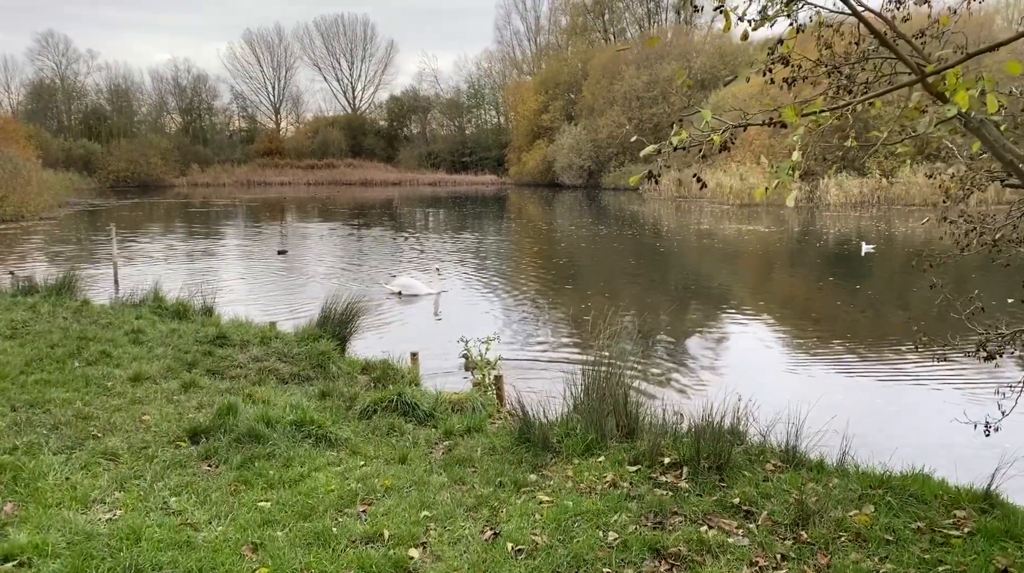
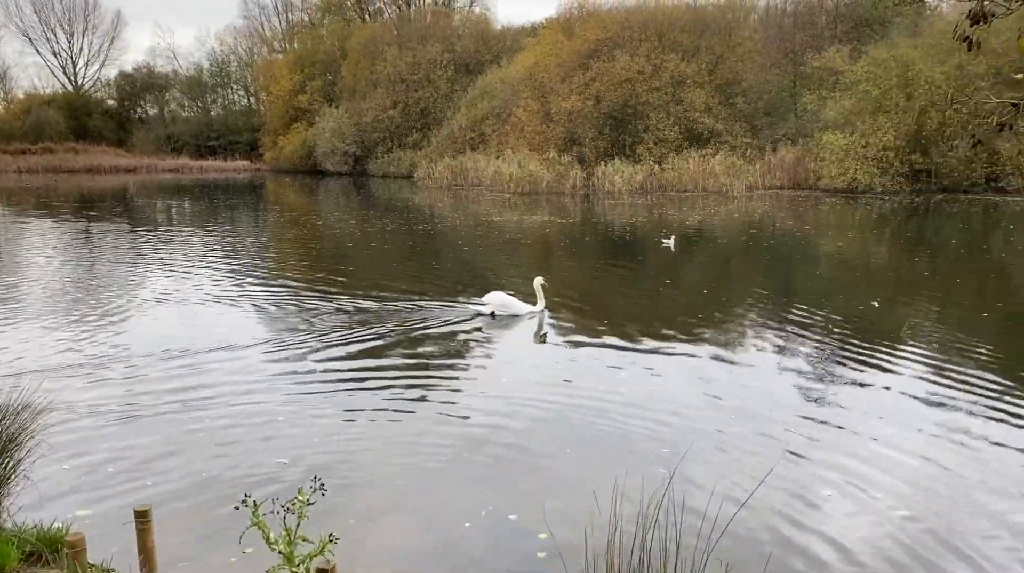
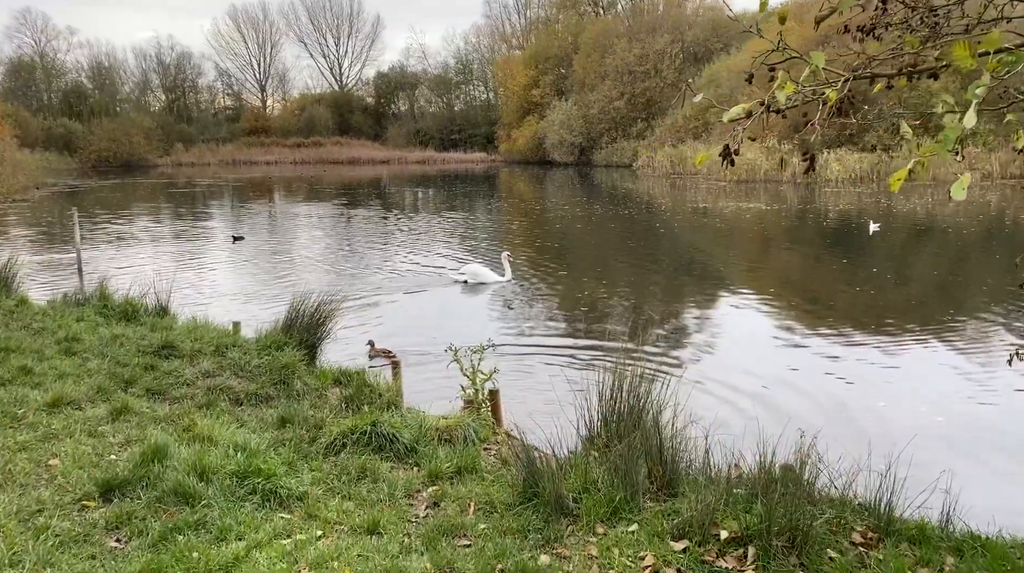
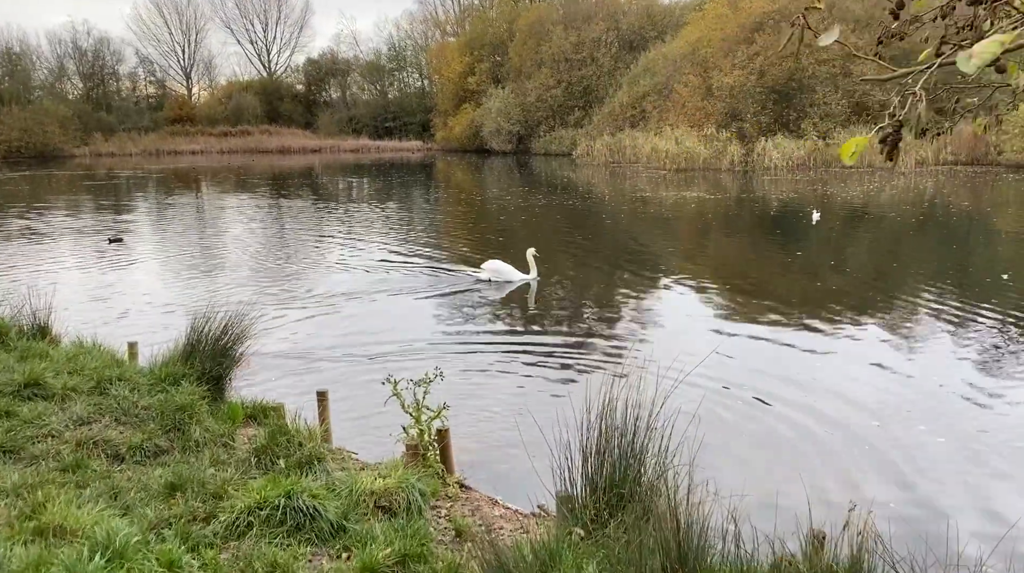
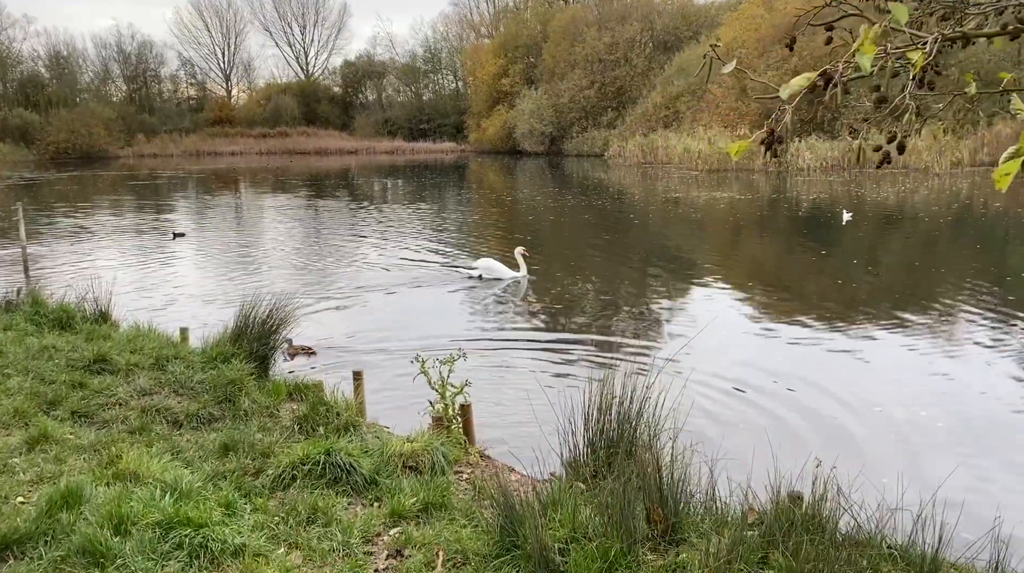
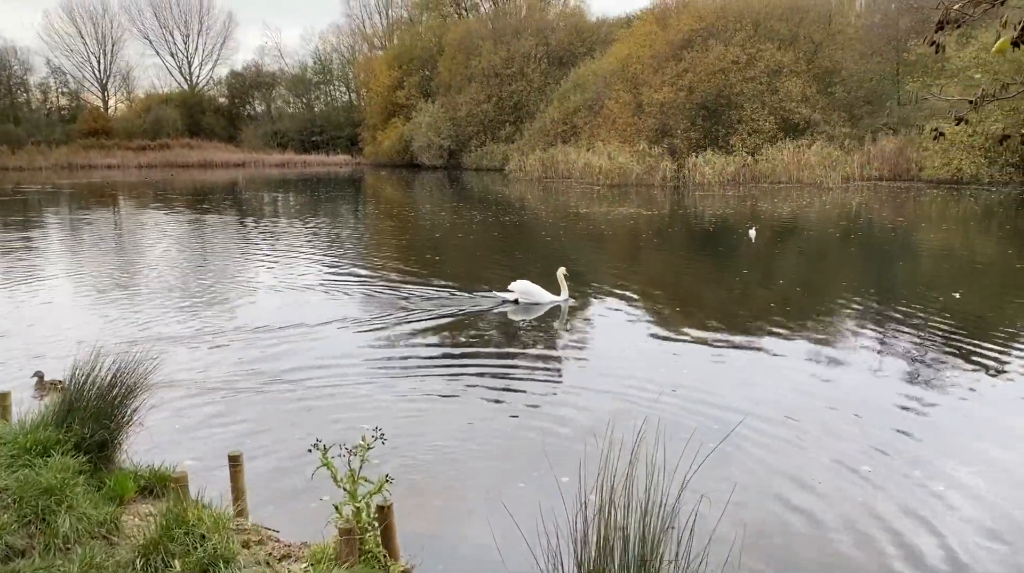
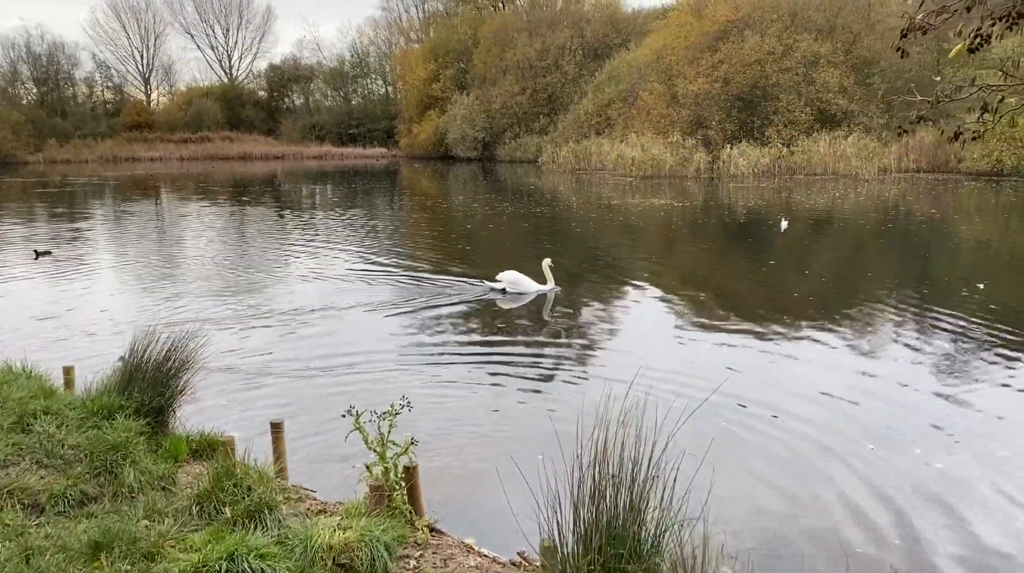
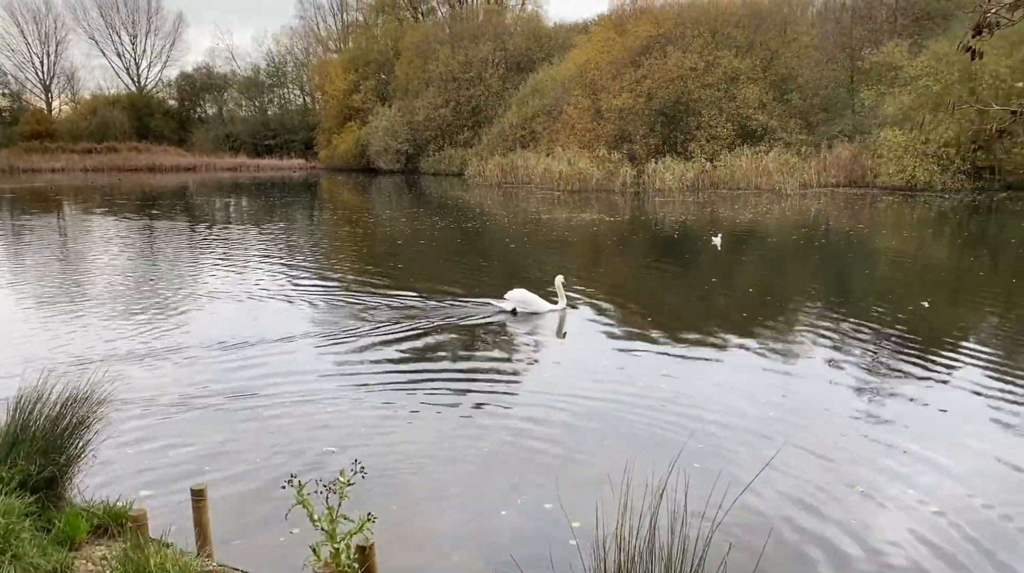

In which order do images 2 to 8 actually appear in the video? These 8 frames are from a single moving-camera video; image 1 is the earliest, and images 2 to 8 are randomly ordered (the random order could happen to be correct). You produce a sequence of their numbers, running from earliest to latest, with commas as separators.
3, 5, 4, 7, 6, 8, 2
